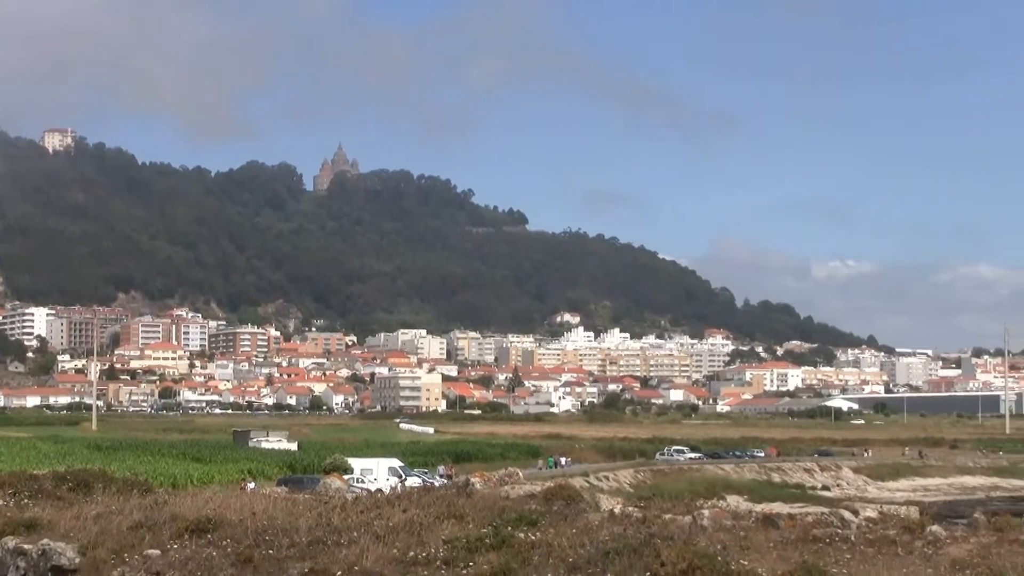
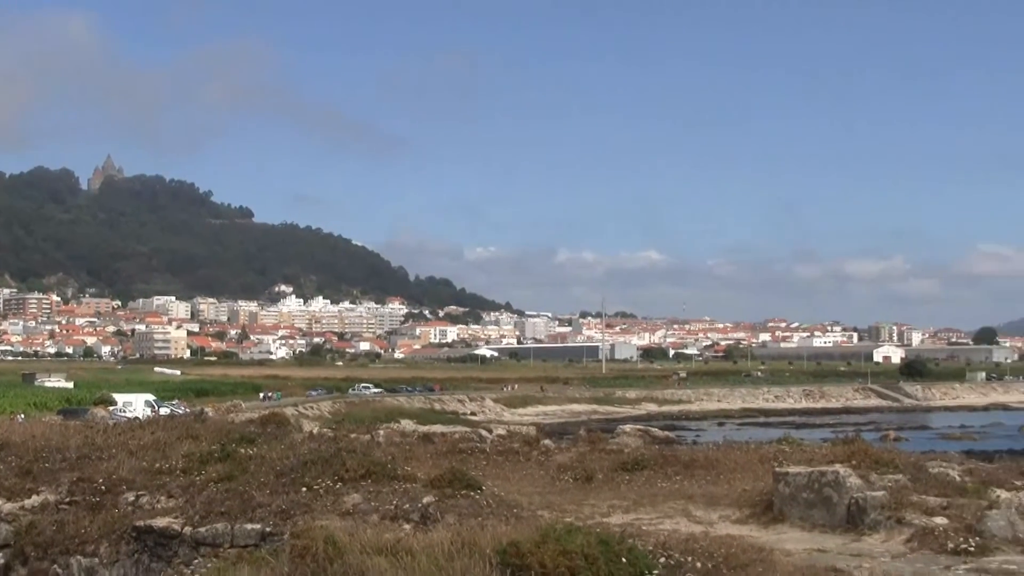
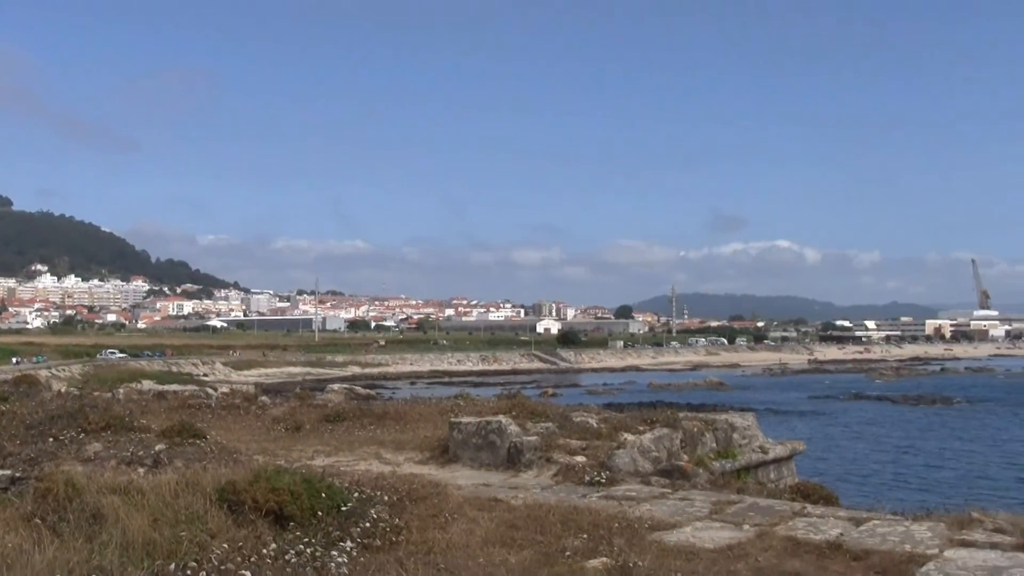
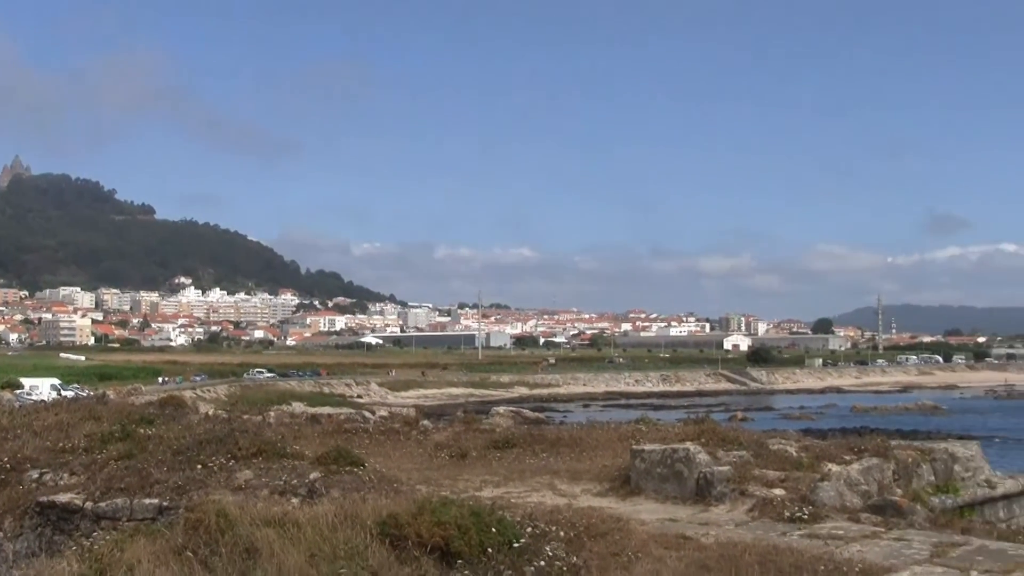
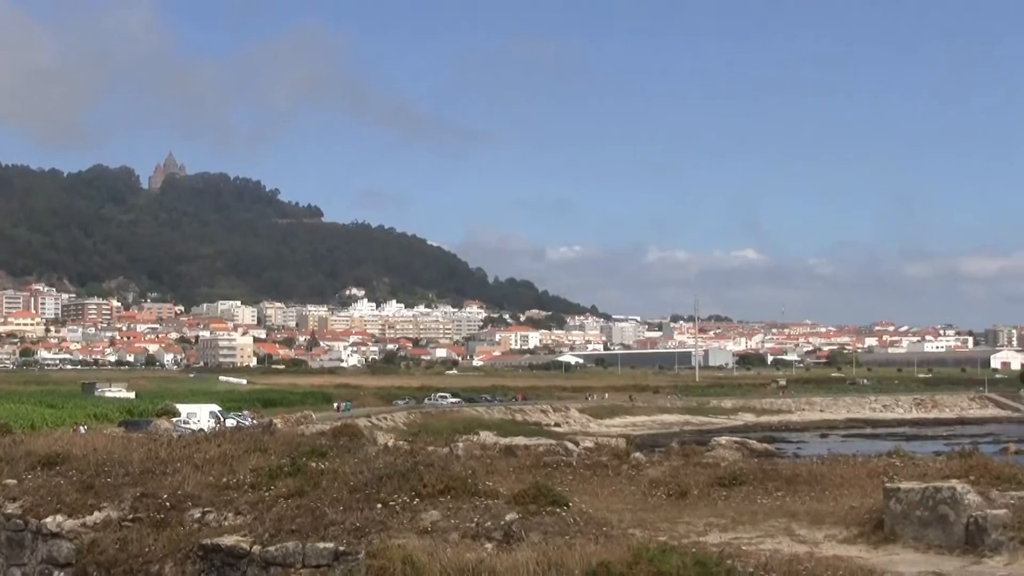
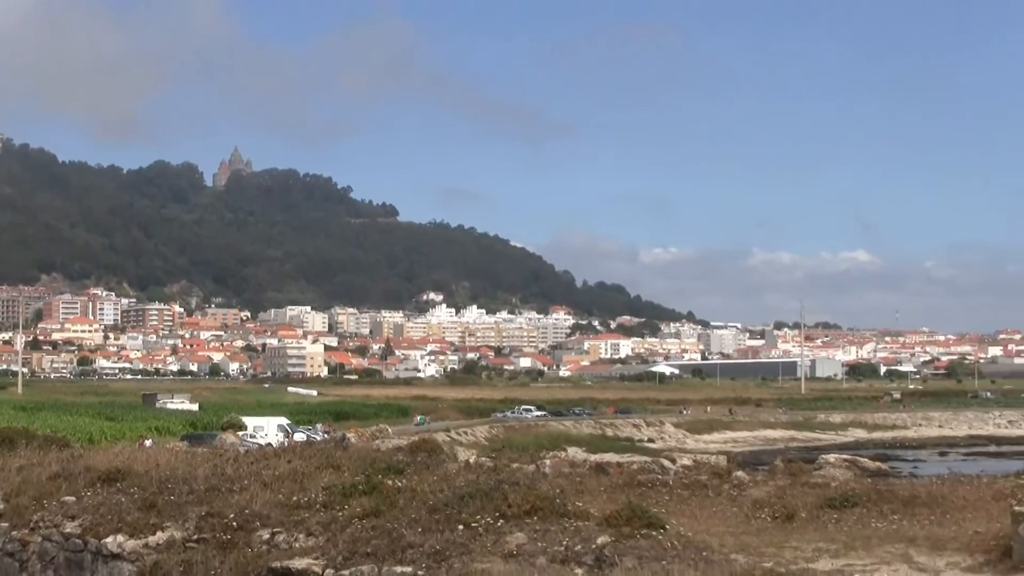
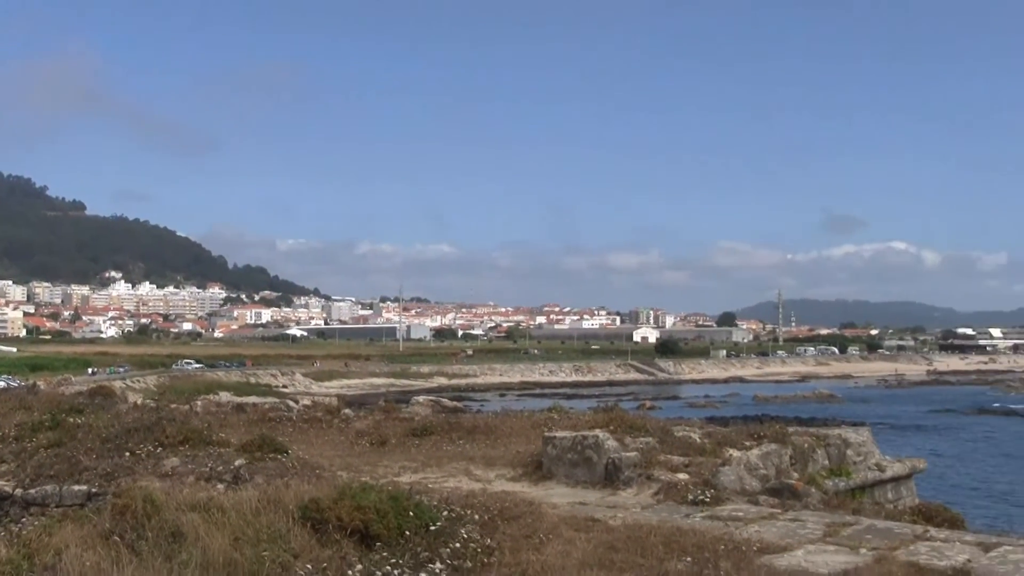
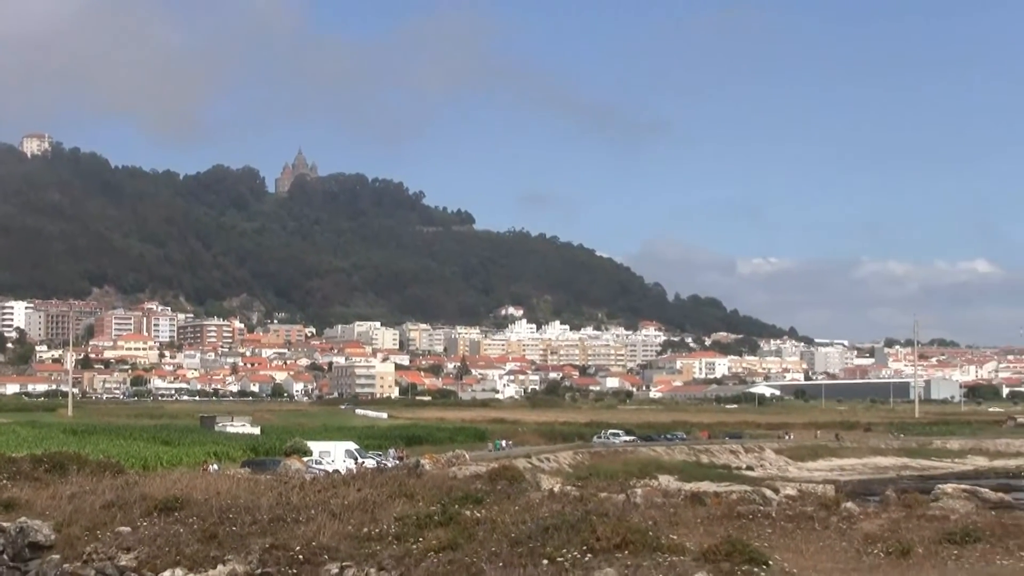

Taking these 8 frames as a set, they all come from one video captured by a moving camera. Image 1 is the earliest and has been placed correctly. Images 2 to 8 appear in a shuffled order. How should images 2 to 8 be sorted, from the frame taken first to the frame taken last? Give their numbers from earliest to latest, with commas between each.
8, 6, 5, 2, 4, 7, 3
